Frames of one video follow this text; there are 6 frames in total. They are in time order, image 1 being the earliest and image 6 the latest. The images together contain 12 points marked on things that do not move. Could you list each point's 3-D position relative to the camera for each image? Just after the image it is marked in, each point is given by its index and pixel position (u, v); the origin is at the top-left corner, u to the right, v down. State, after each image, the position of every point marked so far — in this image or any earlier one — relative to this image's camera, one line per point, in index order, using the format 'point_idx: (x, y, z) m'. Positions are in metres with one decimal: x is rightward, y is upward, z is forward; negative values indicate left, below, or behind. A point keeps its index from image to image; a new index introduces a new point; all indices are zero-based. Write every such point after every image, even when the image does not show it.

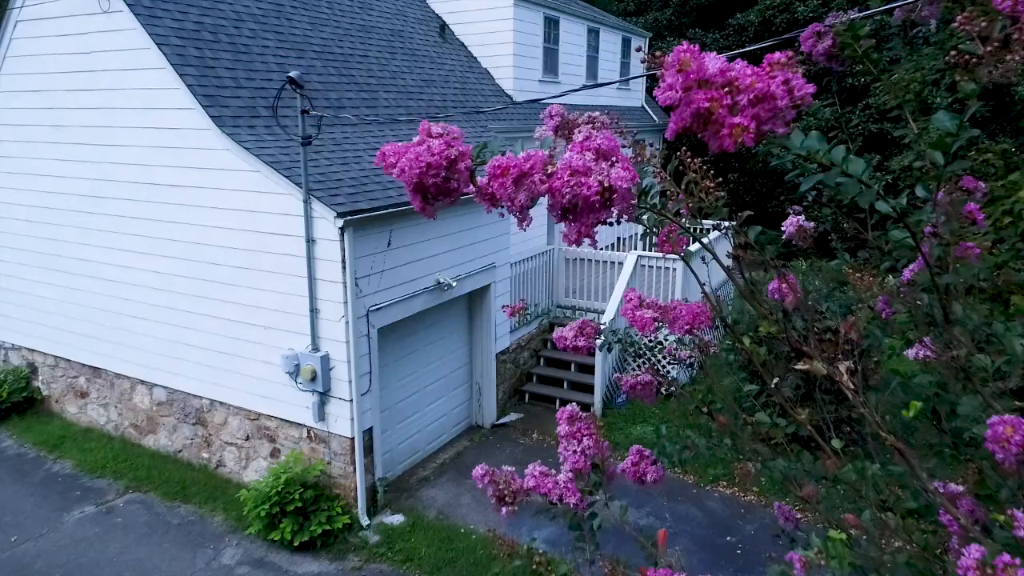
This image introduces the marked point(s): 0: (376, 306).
0: (-0.9, -0.1, +6.7) m
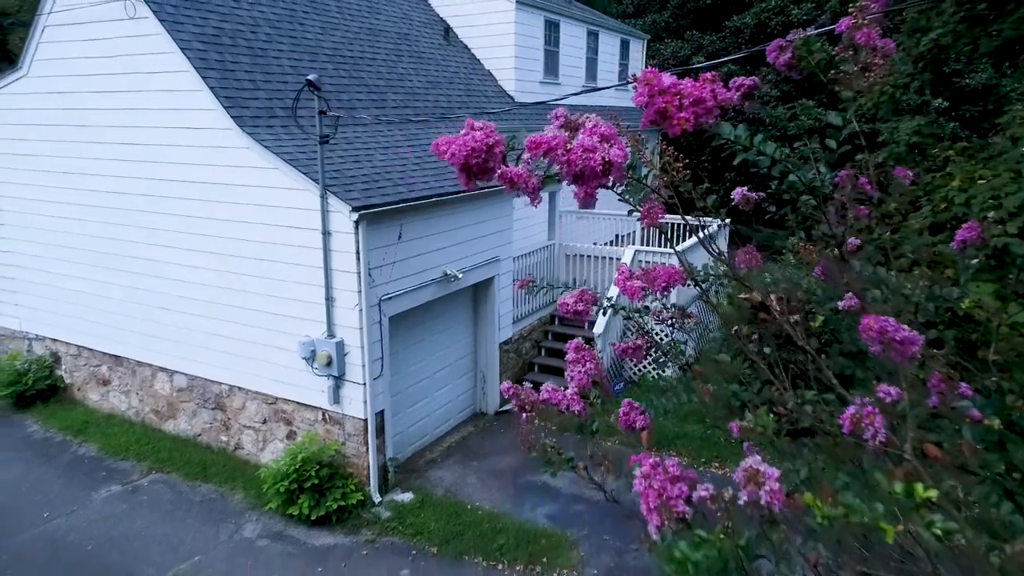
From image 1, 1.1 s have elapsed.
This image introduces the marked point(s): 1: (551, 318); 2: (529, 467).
0: (-0.9, -0.1, +7.1) m
1: (+0.4, -0.3, +10.6) m
2: (+0.1, -1.5, +7.9) m
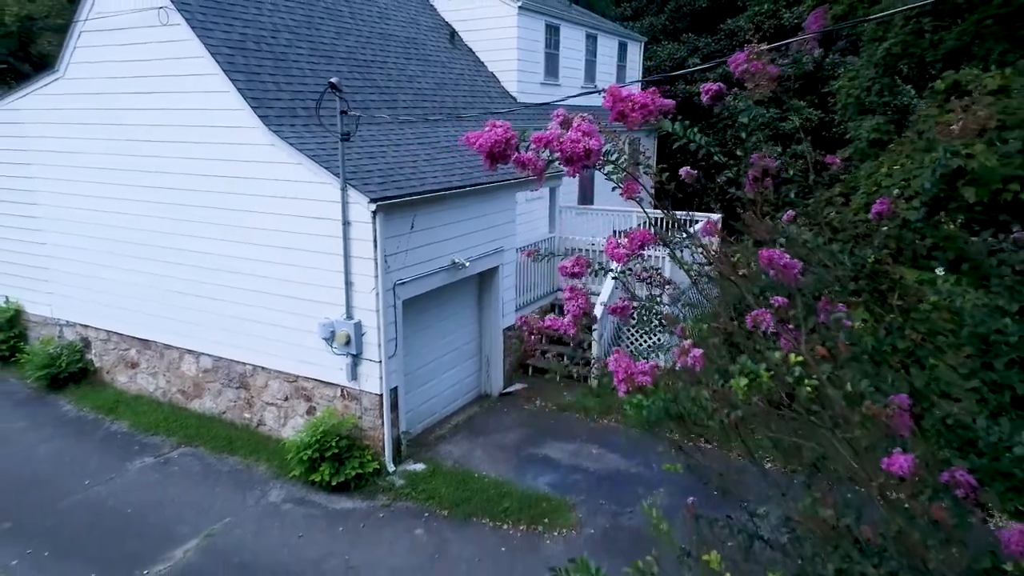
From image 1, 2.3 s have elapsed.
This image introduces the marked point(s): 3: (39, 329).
0: (-0.9, +0.1, +7.7) m
1: (+0.5, -0.2, +11.2) m
2: (+0.2, -1.4, +8.5) m
3: (-5.1, -0.4, +10.5) m
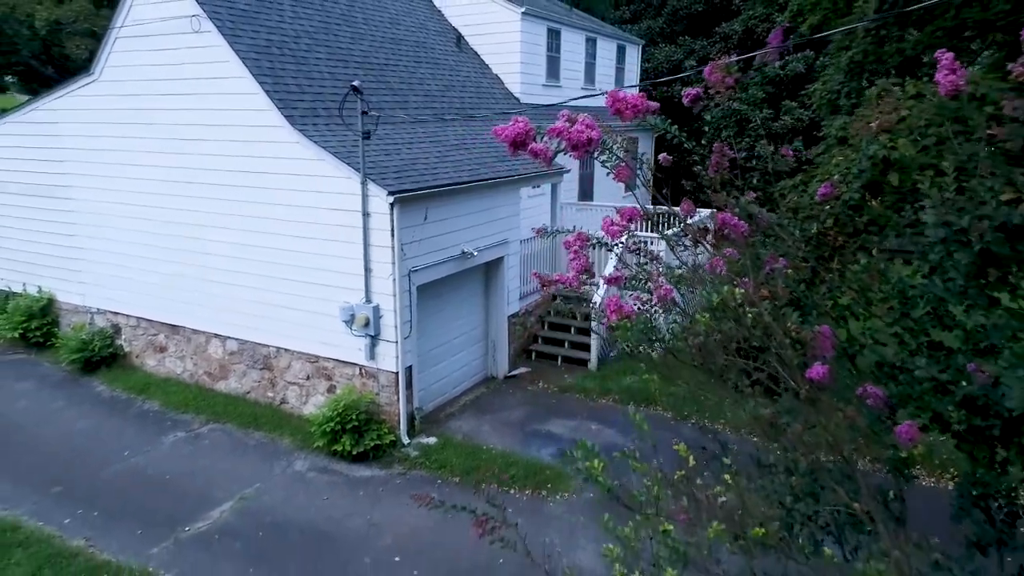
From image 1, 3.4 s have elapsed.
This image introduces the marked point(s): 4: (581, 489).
0: (-0.8, +0.2, +8.4) m
1: (+0.5, -0.1, +11.9) m
2: (+0.2, -1.2, +9.2) m
3: (-5.1, -0.3, +11.2) m
4: (+0.5, -1.6, +7.5) m
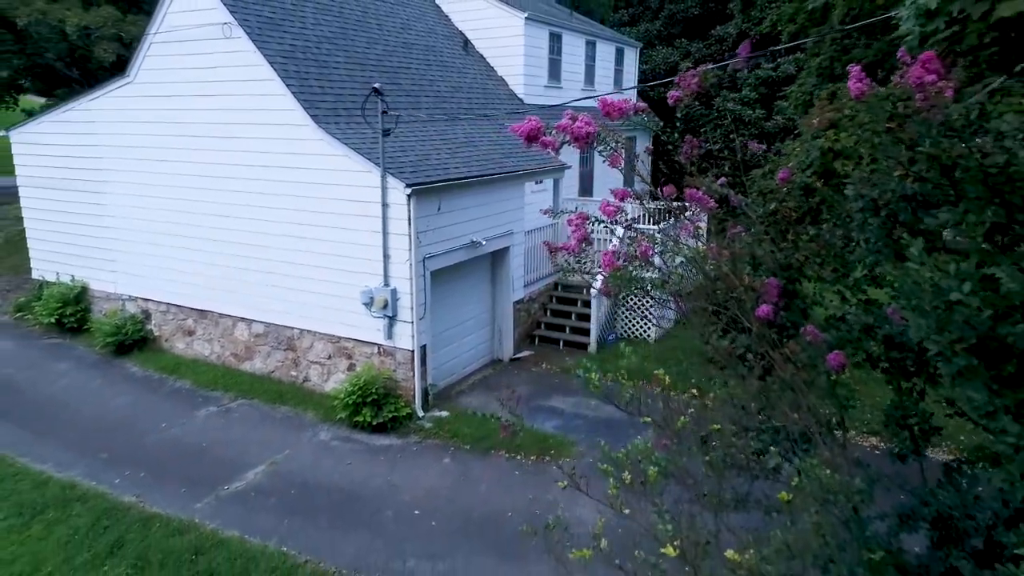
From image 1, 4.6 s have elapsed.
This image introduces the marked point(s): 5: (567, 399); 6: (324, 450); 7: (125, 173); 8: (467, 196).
0: (-0.8, +0.3, +9.1) m
1: (+0.6, 0.0, +12.6) m
2: (+0.3, -1.1, +9.9) m
3: (-5.0, -0.2, +11.9) m
4: (+0.6, -1.4, +8.3) m
5: (+0.6, -1.1, +9.8) m
6: (-1.6, -1.4, +8.5) m
7: (-4.4, +1.3, +11.0) m
8: (-0.4, +0.9, +9.7) m
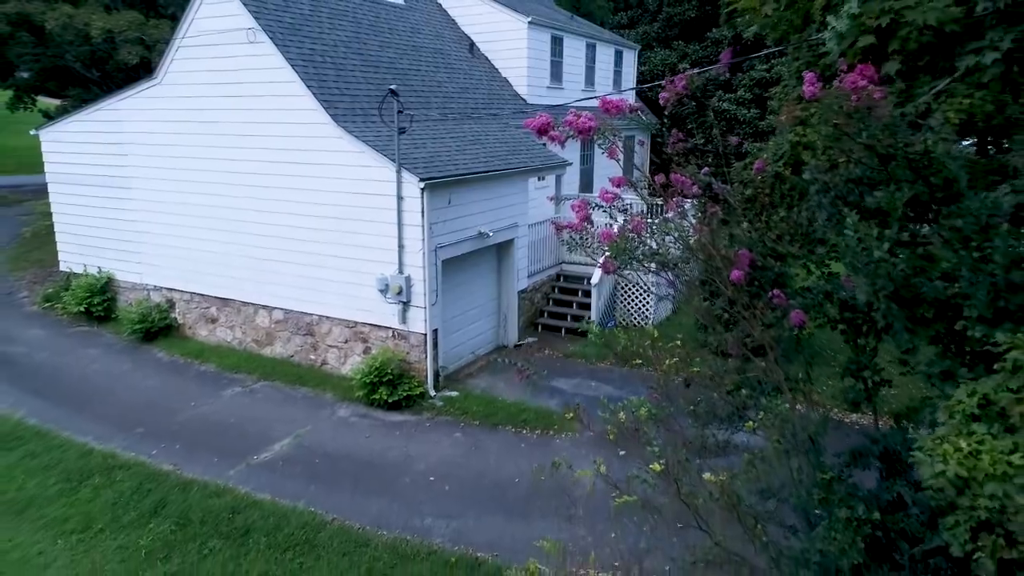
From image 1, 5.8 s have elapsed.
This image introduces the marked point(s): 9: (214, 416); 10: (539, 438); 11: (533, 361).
0: (-0.7, +0.4, +9.8) m
1: (+0.6, +0.2, +13.3) m
2: (+0.3, -1.0, +10.6) m
3: (-5.0, -0.1, +12.6) m
4: (+0.7, -1.3, +8.9) m
5: (+0.6, -1.0, +10.5) m
6: (-1.6, -1.3, +9.2) m
7: (-4.3, +1.4, +11.7) m
8: (-0.4, +1.0, +10.3) m
9: (-2.9, -1.2, +9.5) m
10: (+0.2, -1.4, +8.8) m
11: (+0.2, -0.9, +11.2) m
